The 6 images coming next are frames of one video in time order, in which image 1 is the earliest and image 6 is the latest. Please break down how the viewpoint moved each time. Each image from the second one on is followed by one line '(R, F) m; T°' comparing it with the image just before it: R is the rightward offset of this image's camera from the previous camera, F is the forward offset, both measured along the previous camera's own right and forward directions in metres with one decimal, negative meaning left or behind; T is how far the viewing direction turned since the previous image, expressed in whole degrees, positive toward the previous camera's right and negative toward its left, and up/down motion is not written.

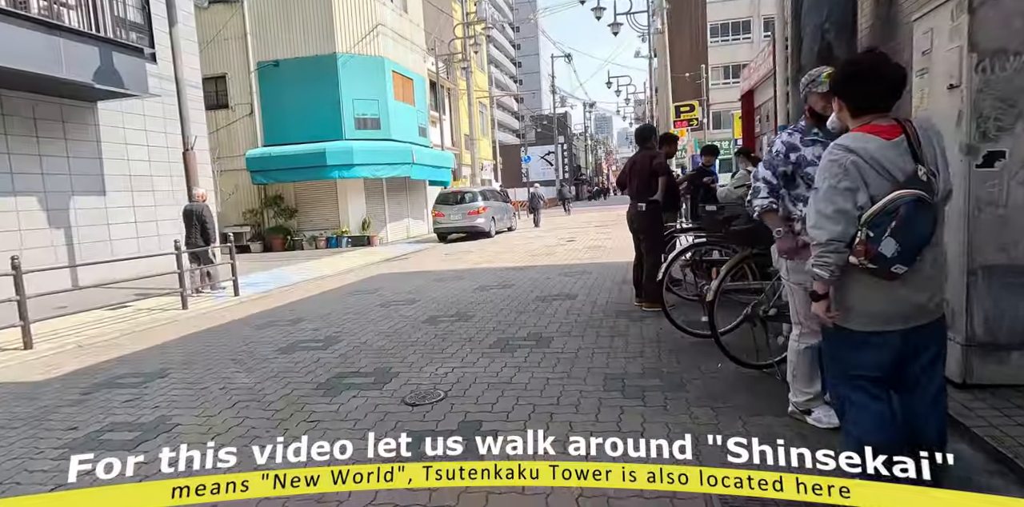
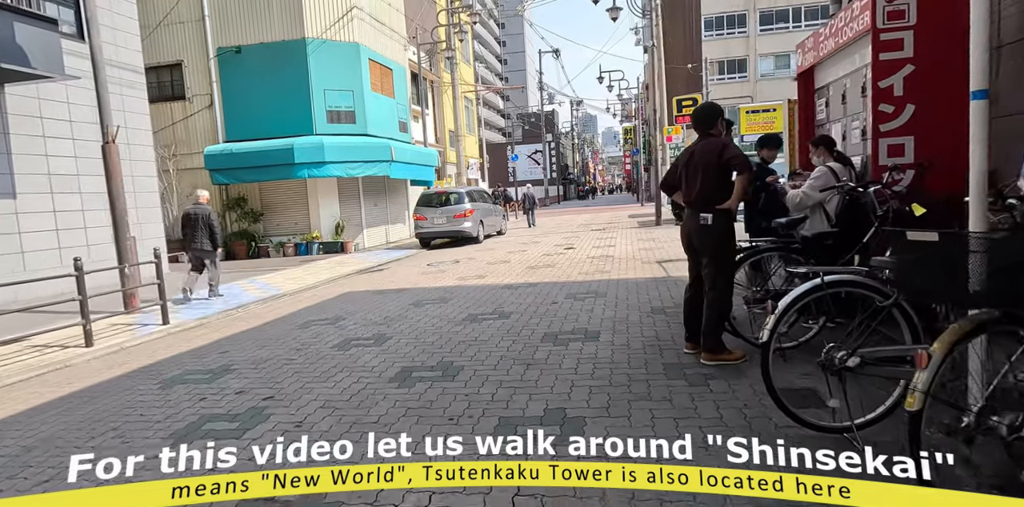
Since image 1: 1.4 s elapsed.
(-0.1, +1.8) m; +1°
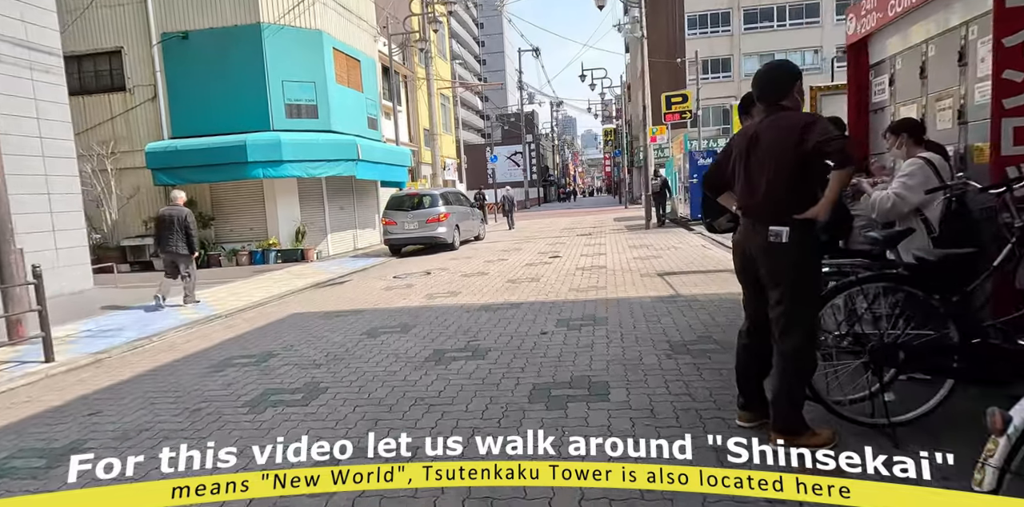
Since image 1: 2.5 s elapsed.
(0.0, +1.5) m; +2°
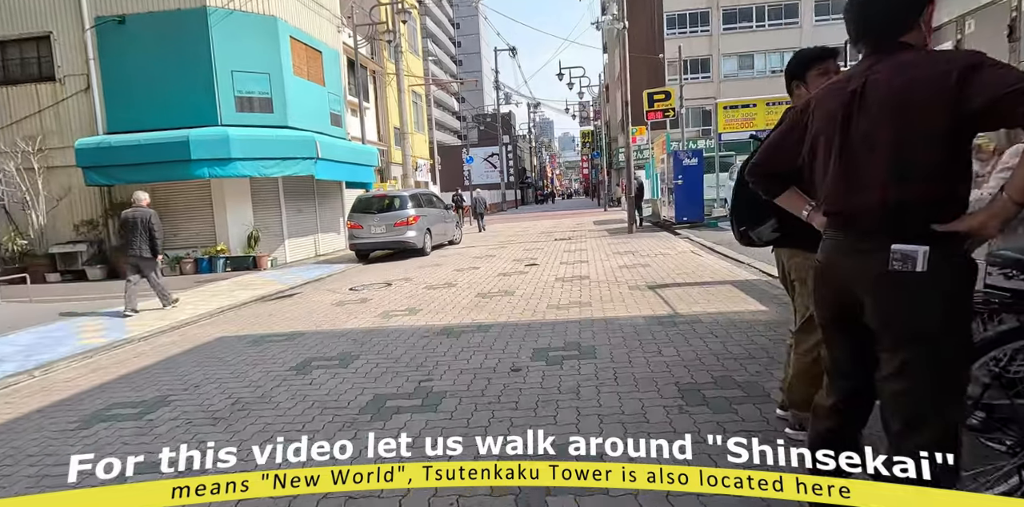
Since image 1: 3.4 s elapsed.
(-0.2, +0.2) m; +2°
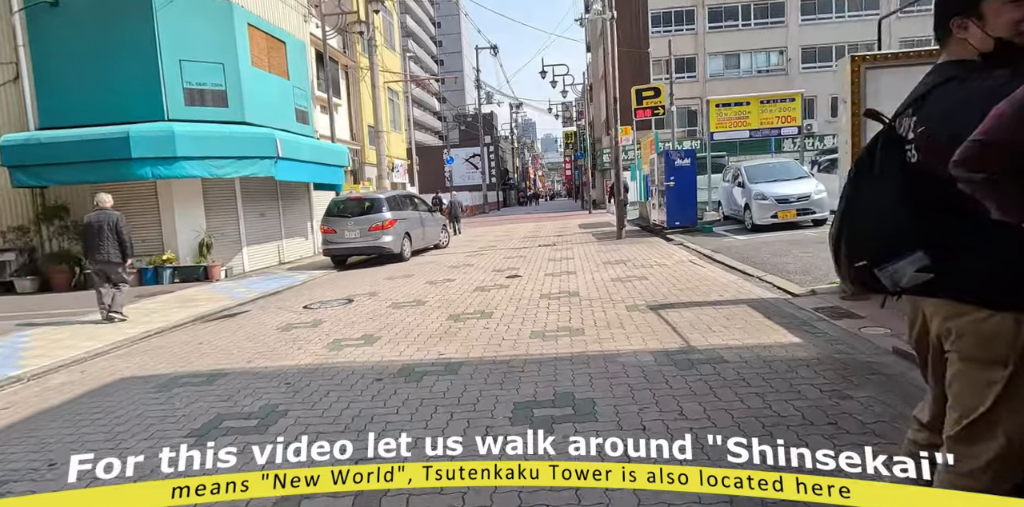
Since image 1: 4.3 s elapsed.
(-0.1, +0.1) m; +1°
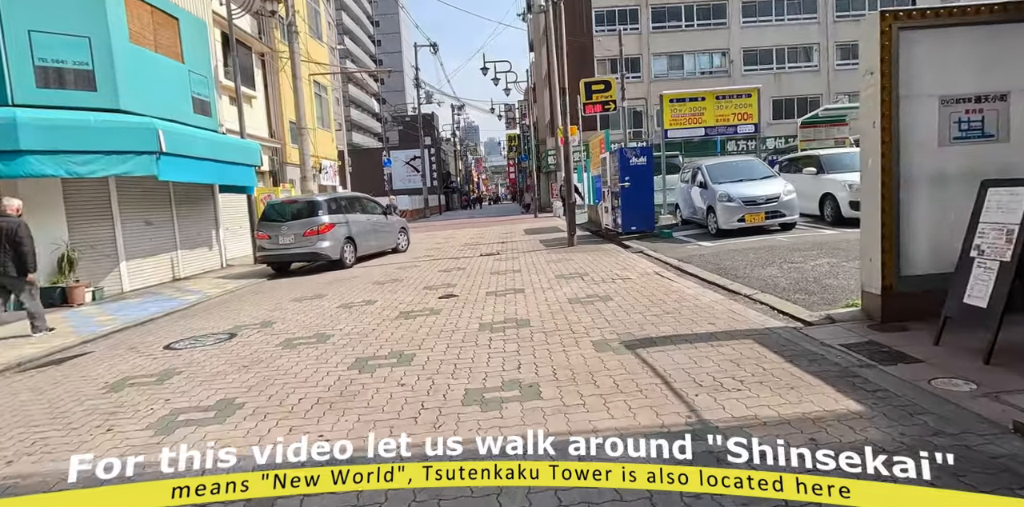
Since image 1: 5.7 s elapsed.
(-0.4, +0.4) m; +5°
